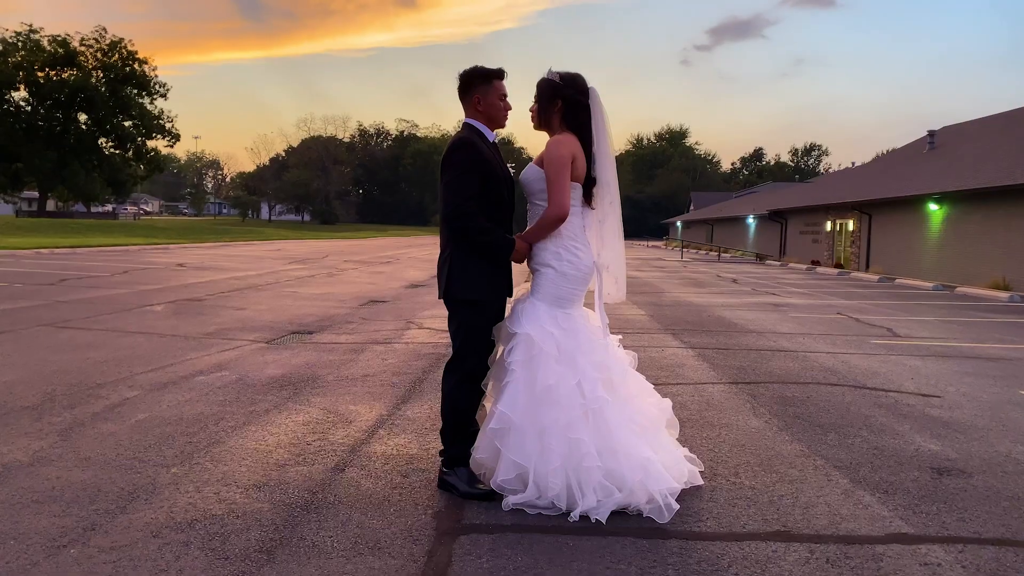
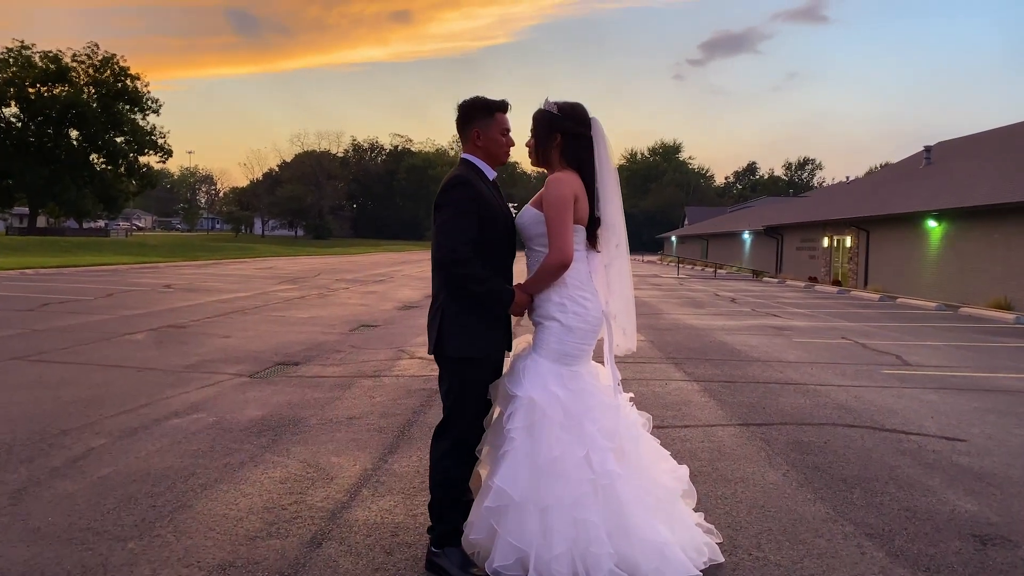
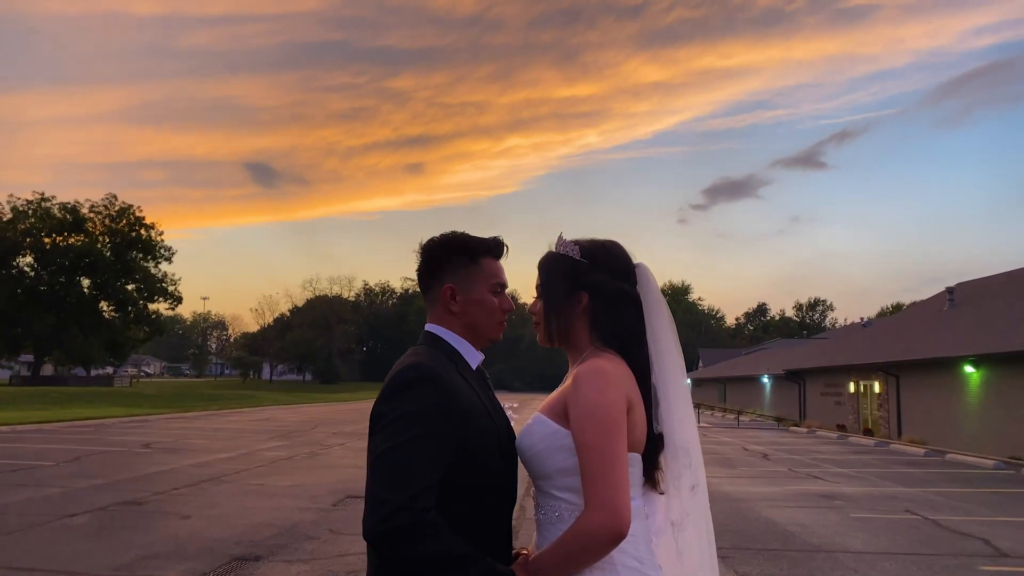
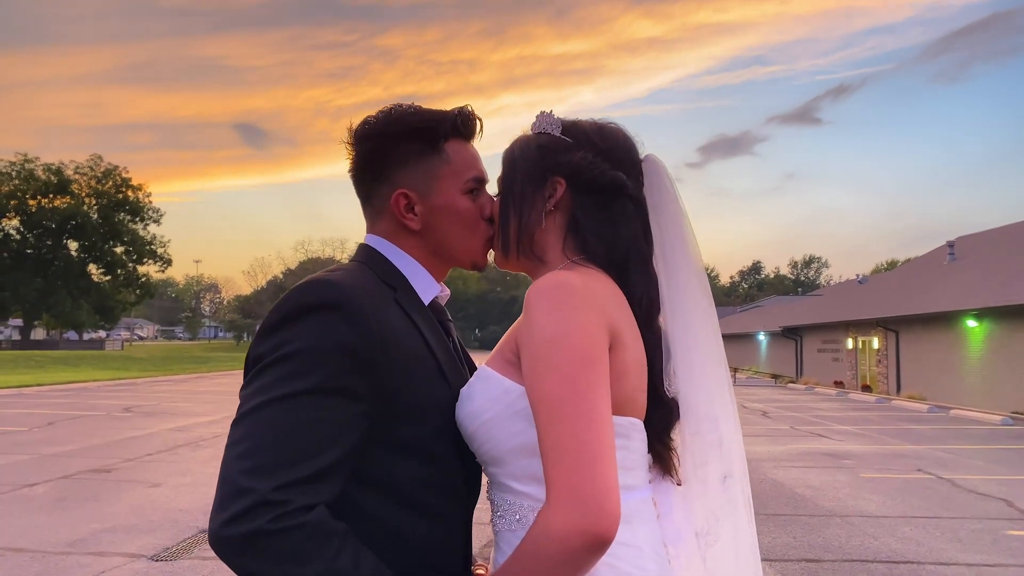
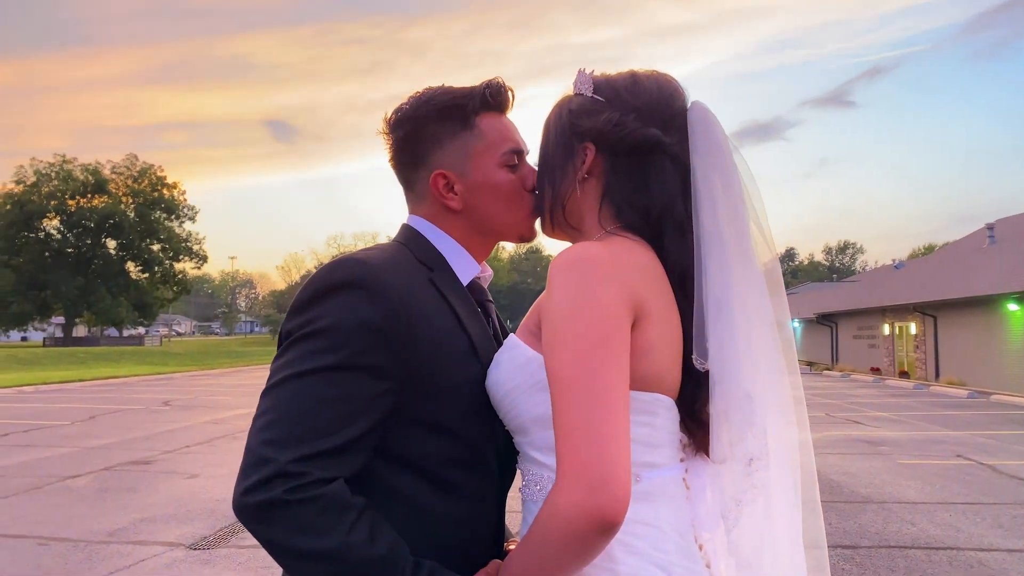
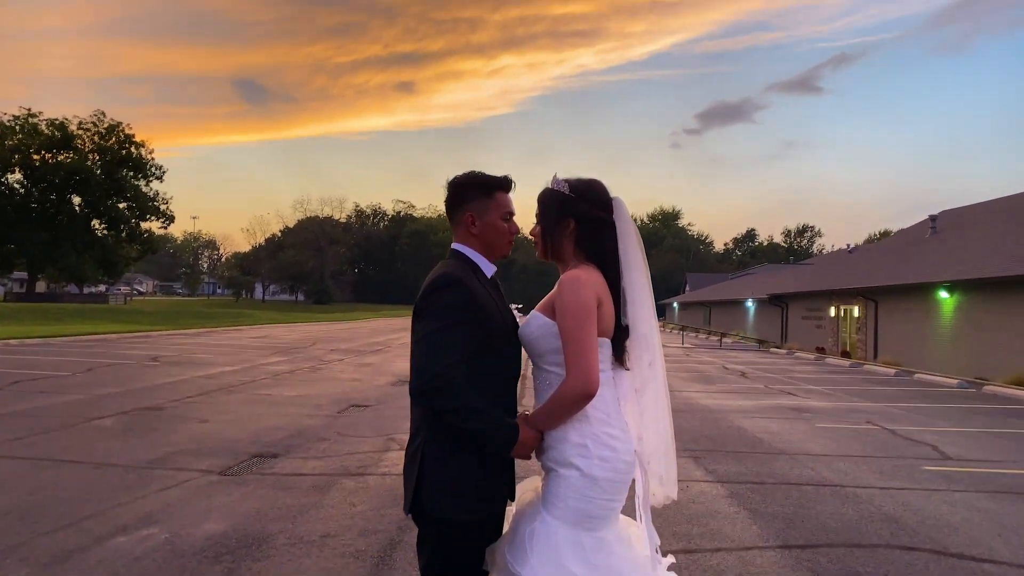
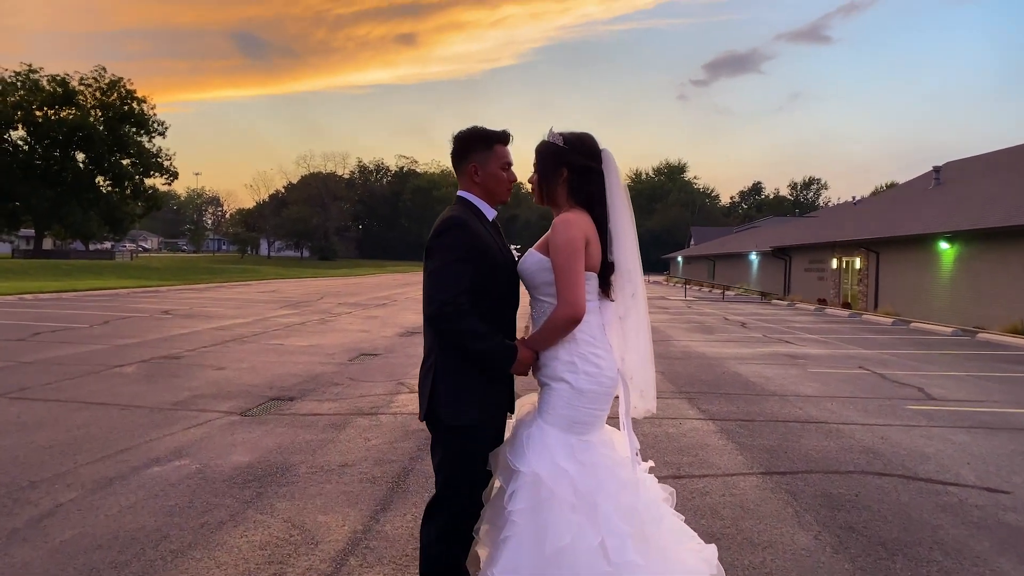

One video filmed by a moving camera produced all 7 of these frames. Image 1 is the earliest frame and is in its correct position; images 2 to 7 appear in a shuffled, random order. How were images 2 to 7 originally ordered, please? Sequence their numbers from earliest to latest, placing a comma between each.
2, 7, 6, 3, 4, 5
